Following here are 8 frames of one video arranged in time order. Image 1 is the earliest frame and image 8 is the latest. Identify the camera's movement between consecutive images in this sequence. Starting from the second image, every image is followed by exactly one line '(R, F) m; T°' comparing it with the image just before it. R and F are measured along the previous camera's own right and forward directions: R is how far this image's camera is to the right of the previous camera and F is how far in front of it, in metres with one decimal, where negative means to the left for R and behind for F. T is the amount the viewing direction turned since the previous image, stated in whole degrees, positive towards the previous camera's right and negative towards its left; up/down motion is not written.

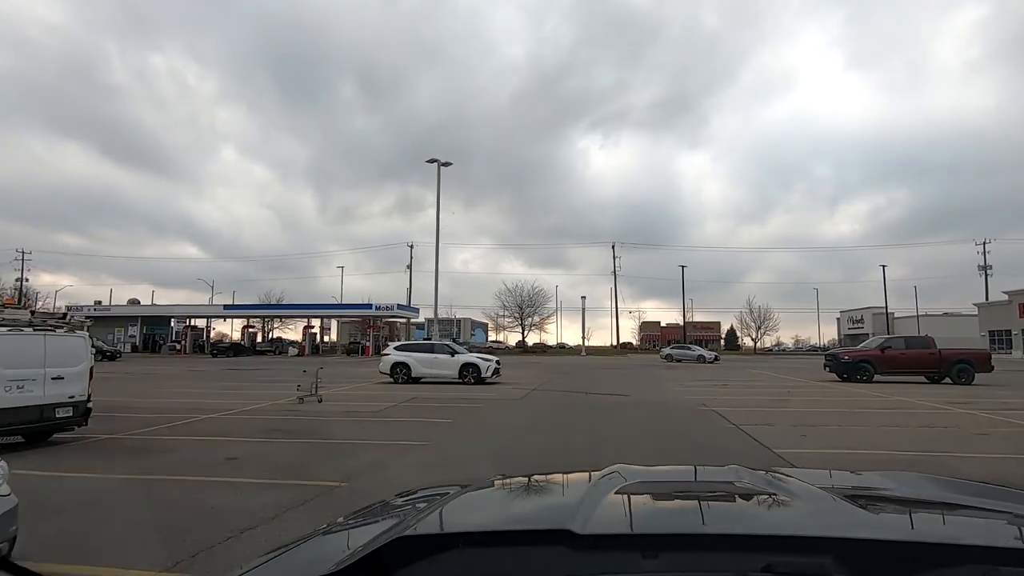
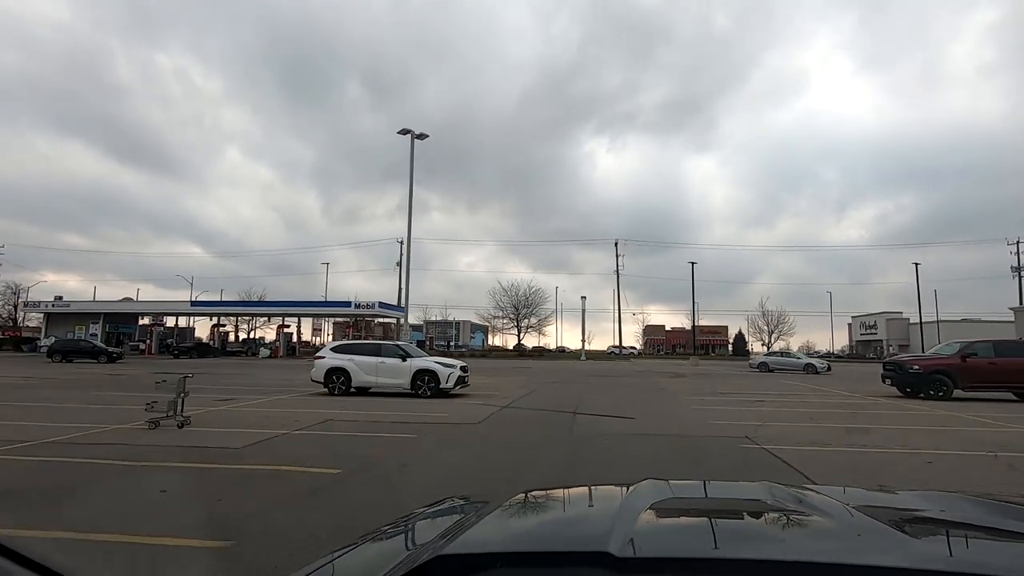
(+0.1, +0.5) m; 0°
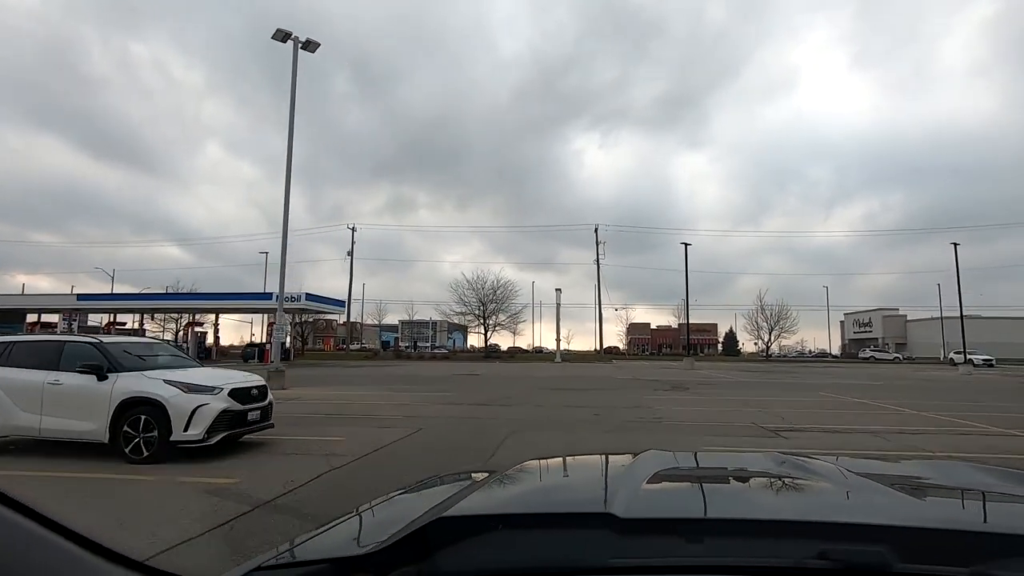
(+0.2, +1.0) m; +1°
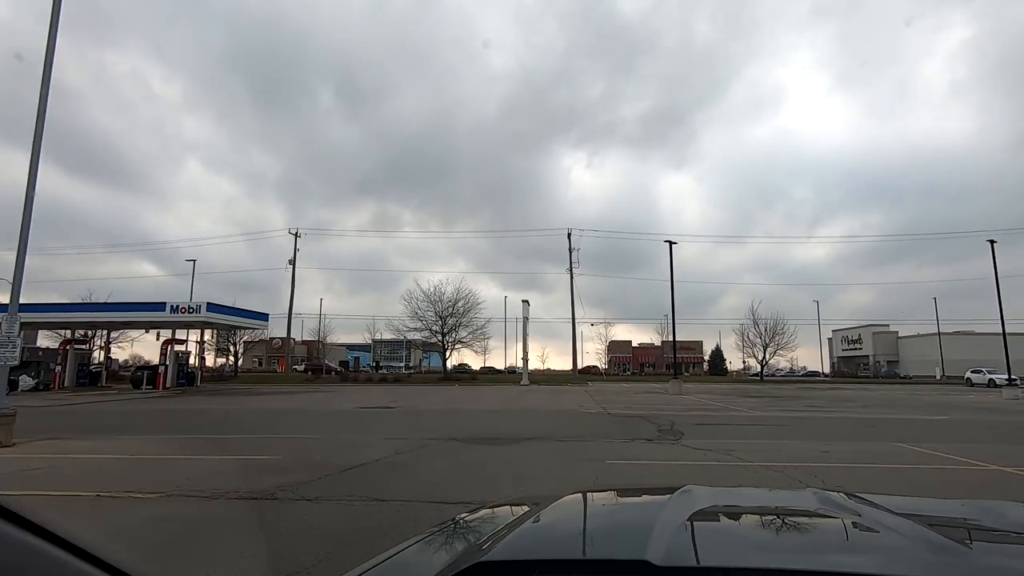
(+0.2, +0.8) m; +1°
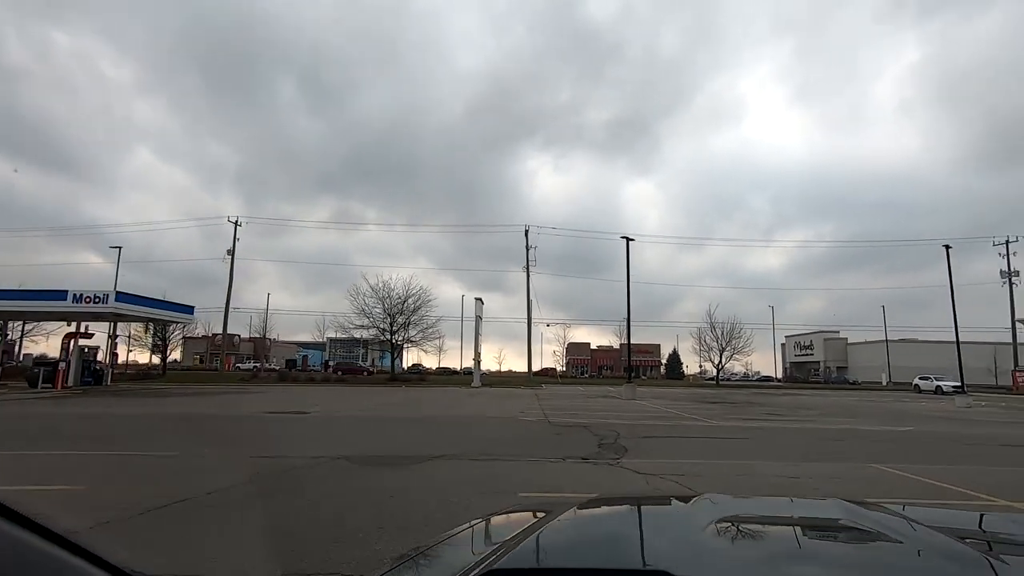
(+0.1, +0.2) m; +3°
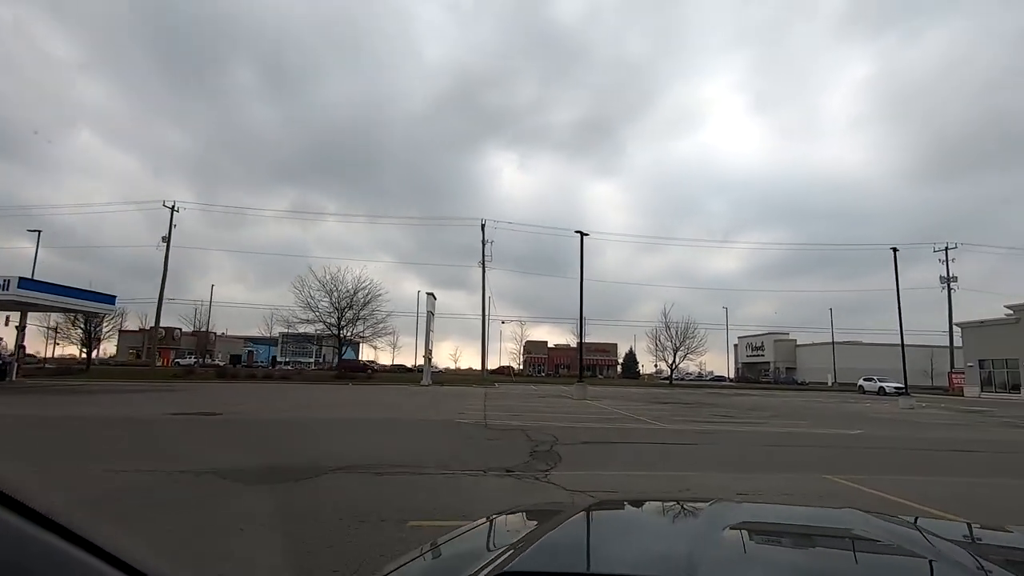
(+0.1, +0.1) m; +4°
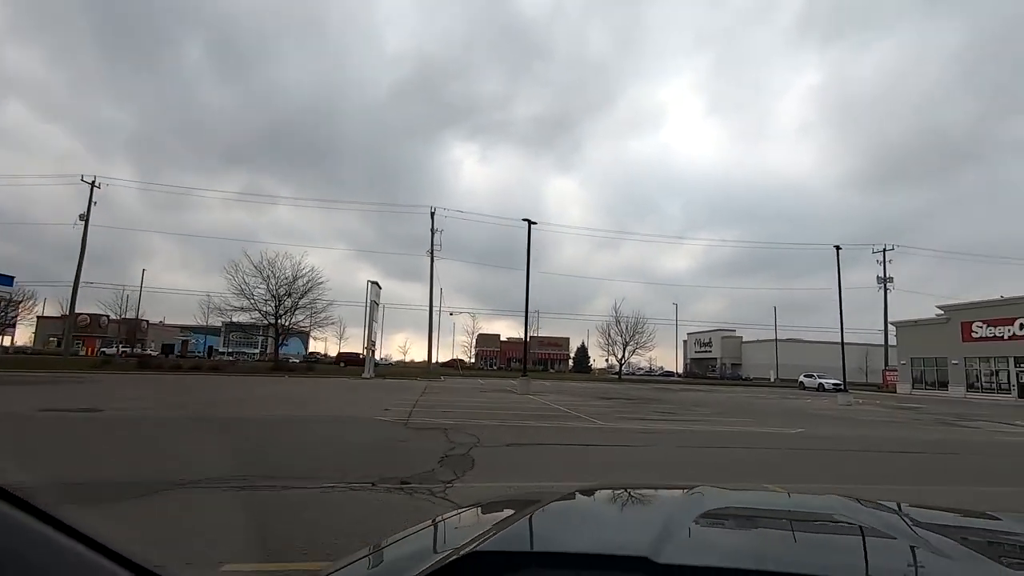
(+0.1, +0.2) m; +4°
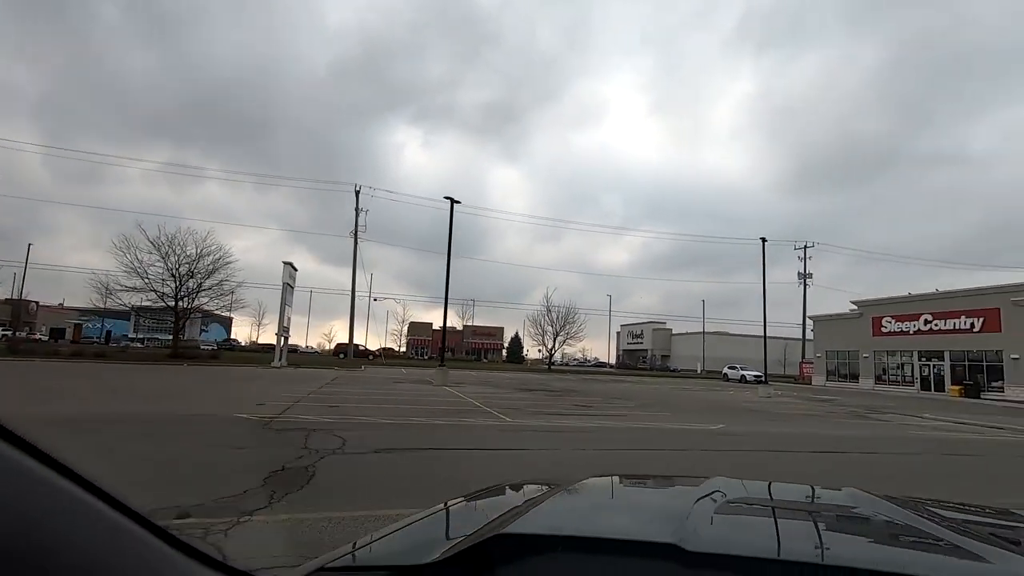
(+0.1, +0.2) m; +6°
